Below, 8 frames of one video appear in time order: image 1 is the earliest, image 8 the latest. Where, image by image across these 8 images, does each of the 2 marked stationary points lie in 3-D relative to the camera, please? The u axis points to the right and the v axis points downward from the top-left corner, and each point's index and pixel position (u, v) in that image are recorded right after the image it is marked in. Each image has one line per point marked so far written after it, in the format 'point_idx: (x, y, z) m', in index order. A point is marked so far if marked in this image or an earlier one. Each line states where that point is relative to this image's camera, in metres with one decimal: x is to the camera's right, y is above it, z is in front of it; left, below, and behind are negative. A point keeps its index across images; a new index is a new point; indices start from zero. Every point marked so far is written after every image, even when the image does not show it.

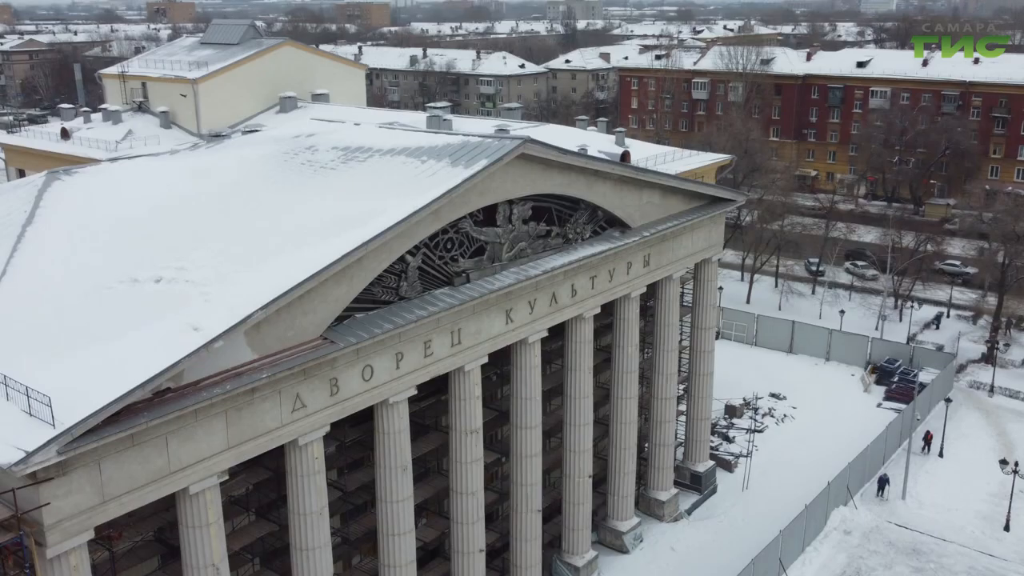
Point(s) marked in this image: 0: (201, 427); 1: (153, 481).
0: (-5.2, -2.3, +16.6) m
1: (-5.8, -3.1, +16.0) m
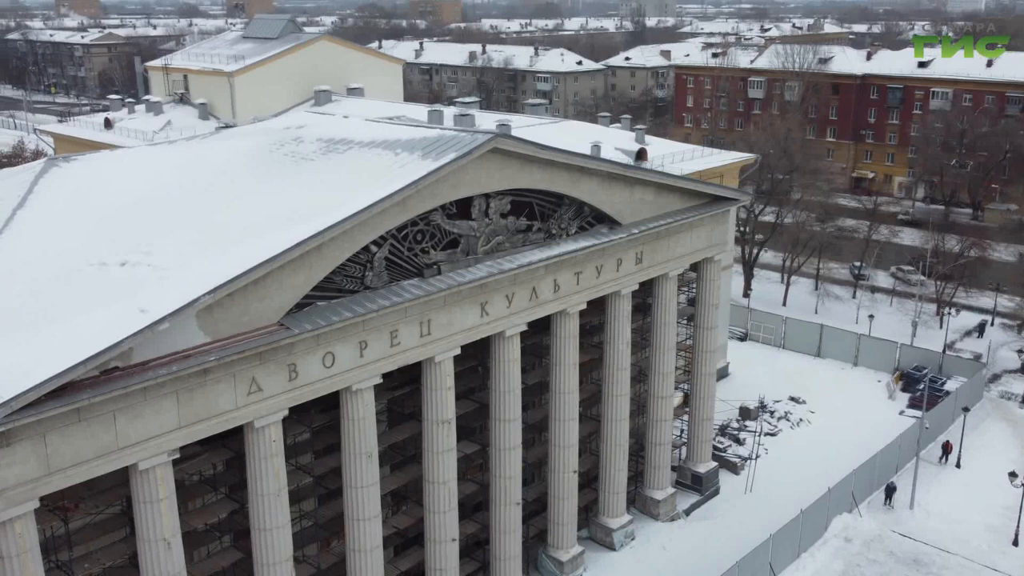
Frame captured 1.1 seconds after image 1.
0: (-6.3, -2.0, +17.2) m
1: (-6.9, -2.8, +16.7) m
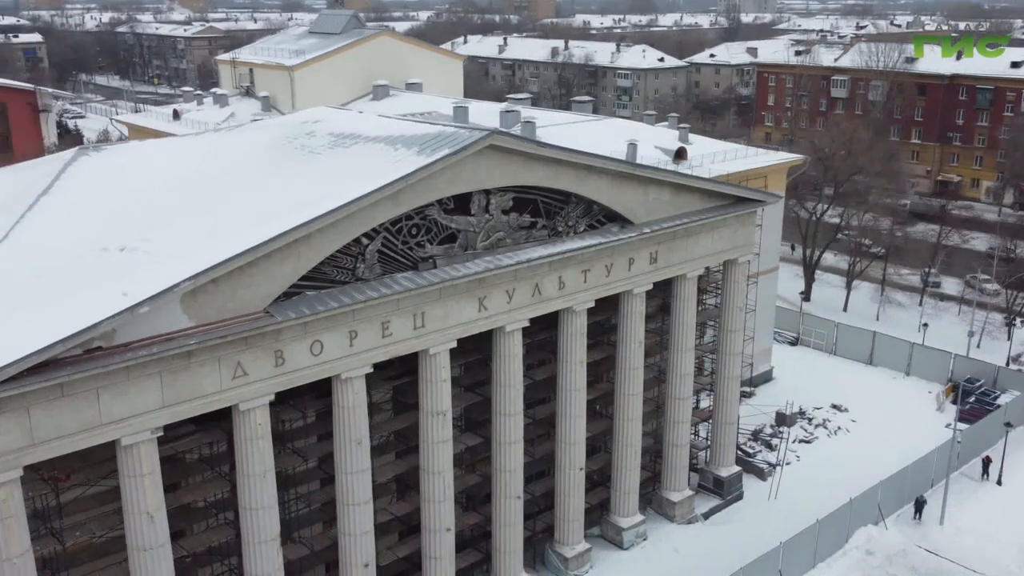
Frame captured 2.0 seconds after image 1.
0: (-6.9, -1.8, +18.1) m
1: (-7.7, -2.6, +17.6) m
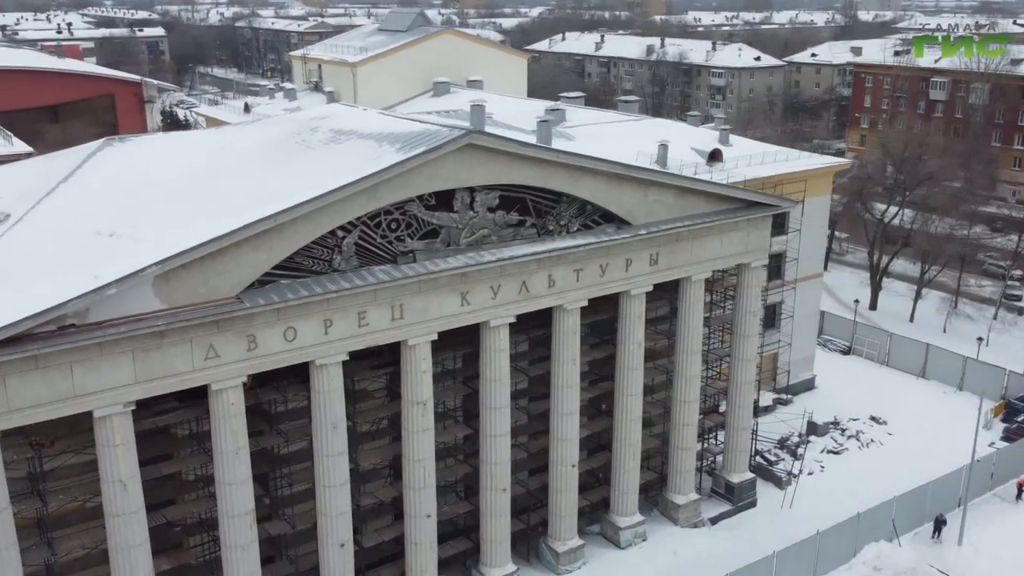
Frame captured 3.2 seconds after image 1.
0: (-8.0, -1.4, +19.5) m
1: (-8.8, -2.2, +19.1) m
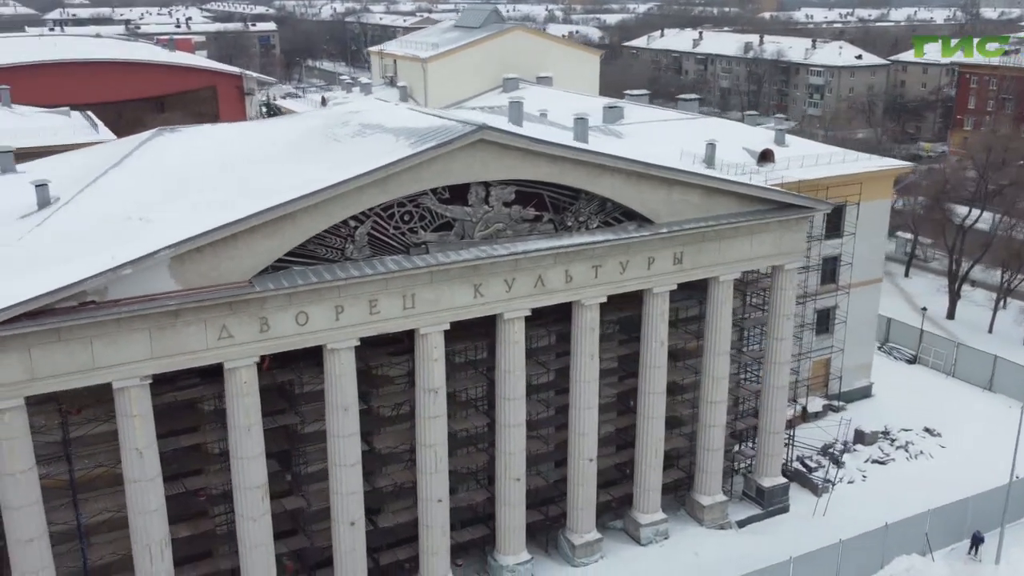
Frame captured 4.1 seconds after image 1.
0: (-8.2, -1.0, +20.8) m
1: (-9.0, -1.7, +20.6) m
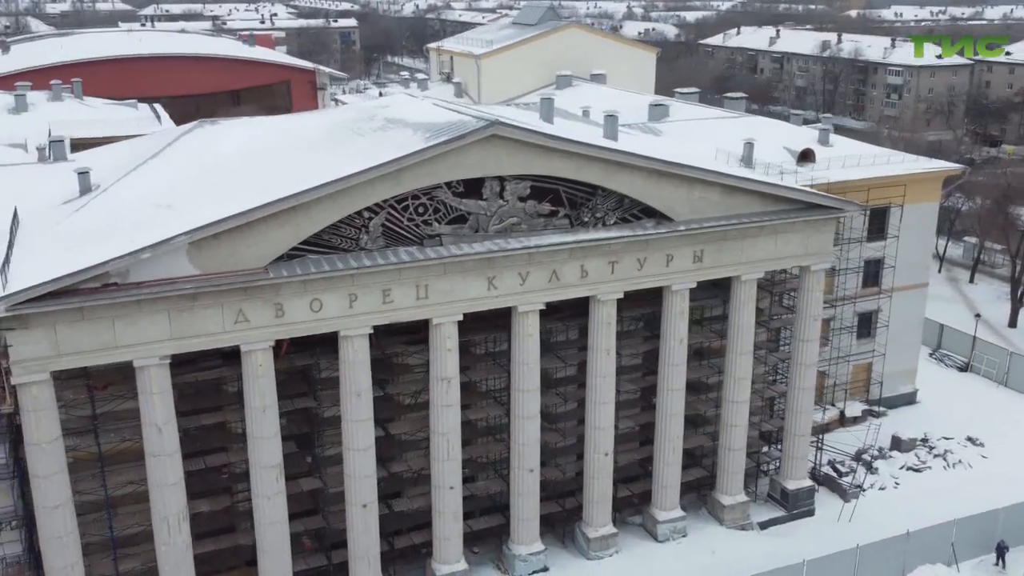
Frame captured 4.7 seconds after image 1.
0: (-8.2, -0.6, +21.9) m
1: (-9.1, -1.4, +21.7) m
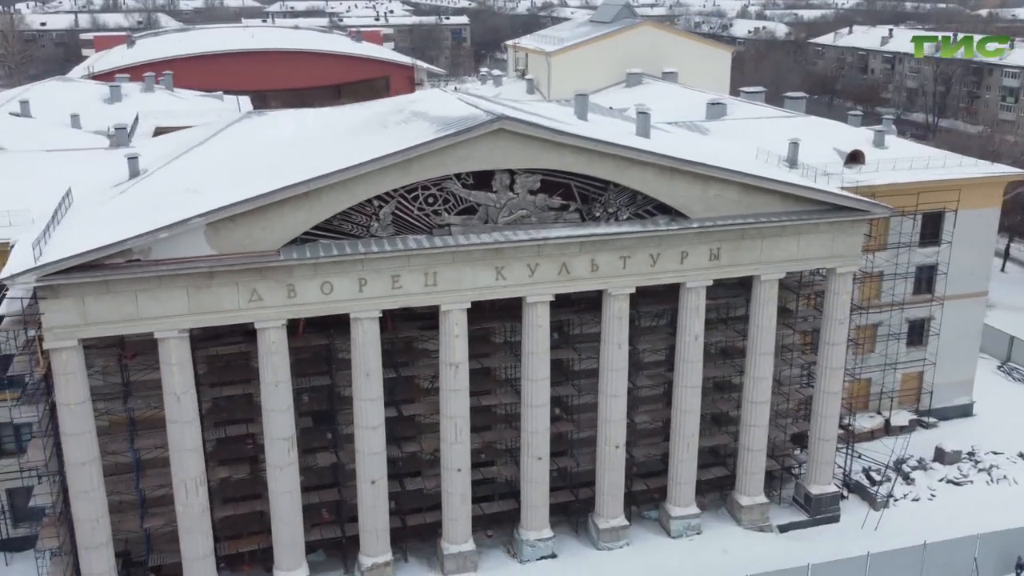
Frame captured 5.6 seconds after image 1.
0: (-8.3, -0.1, +23.6) m
1: (-9.3, -0.8, +23.5) m
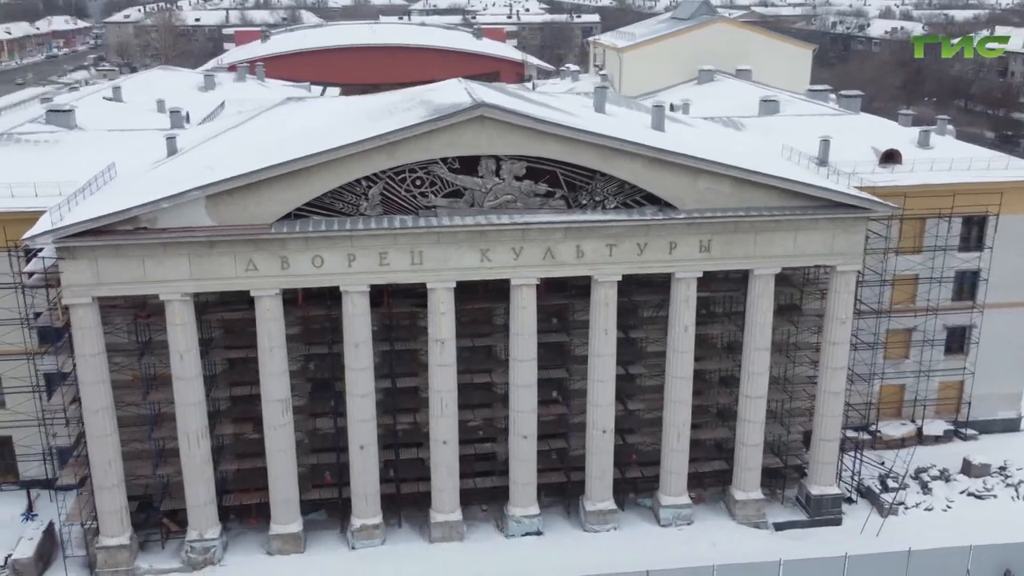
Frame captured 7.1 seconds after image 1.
0: (-9.0, +0.8, +25.9) m
1: (-10.0, +0.2, +25.9) m
